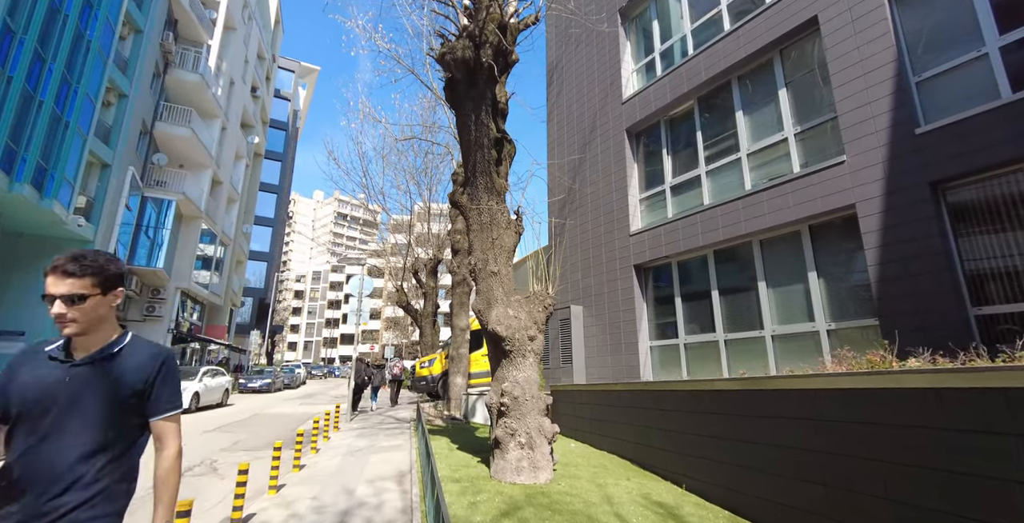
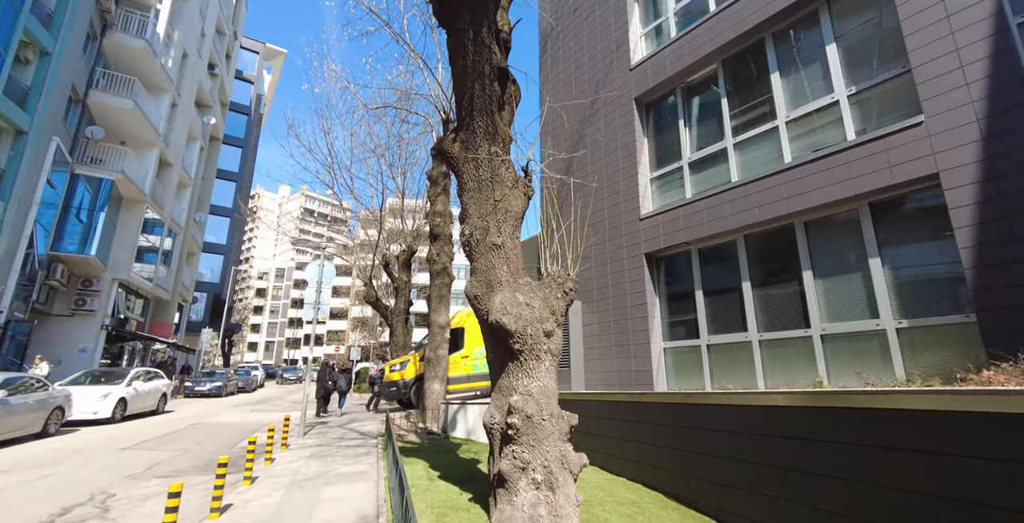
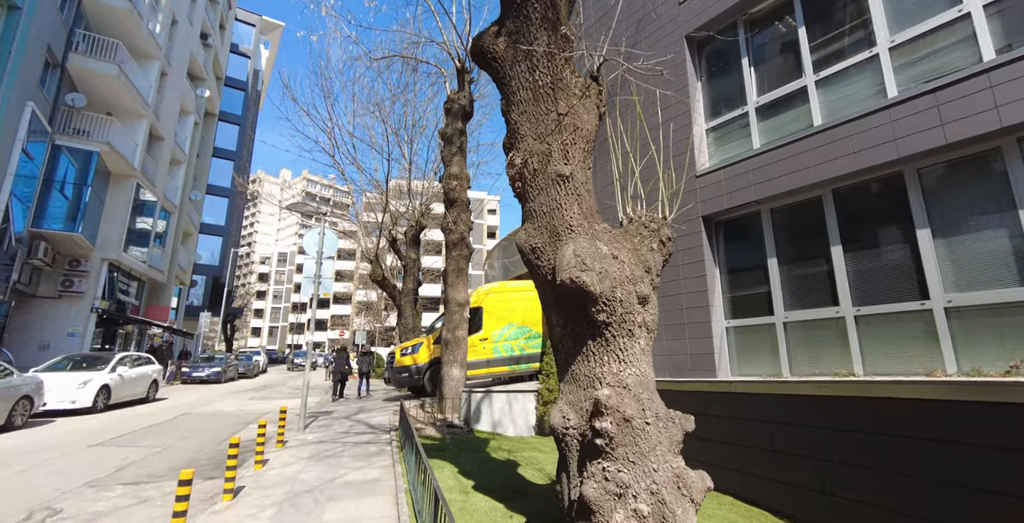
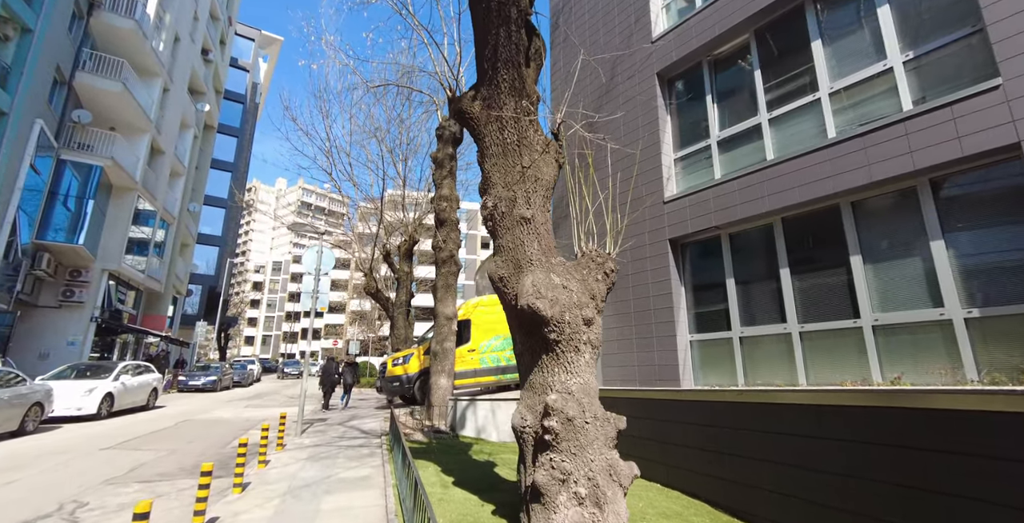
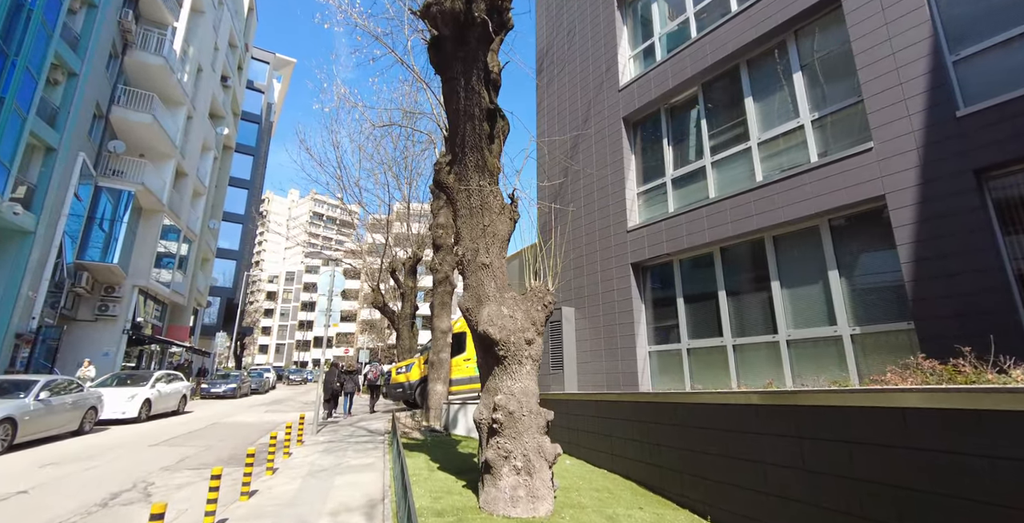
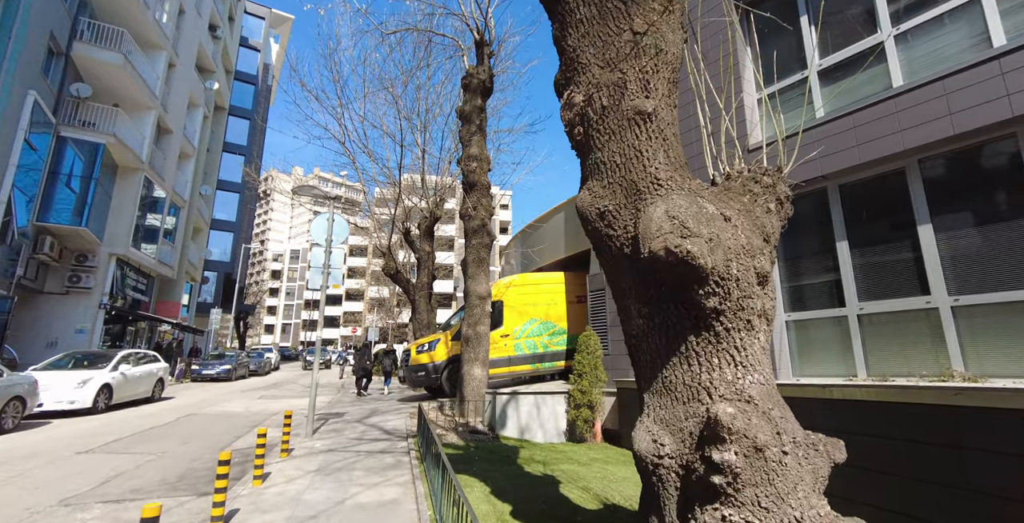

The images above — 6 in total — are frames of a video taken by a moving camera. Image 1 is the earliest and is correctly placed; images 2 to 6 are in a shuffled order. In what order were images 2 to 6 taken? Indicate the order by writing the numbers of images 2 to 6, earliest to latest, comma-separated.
5, 2, 4, 3, 6
